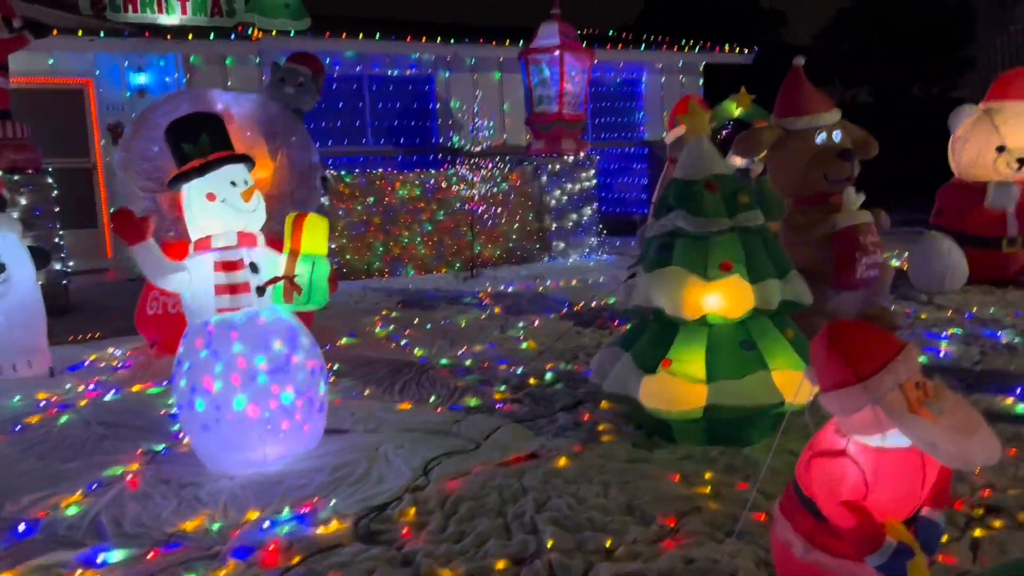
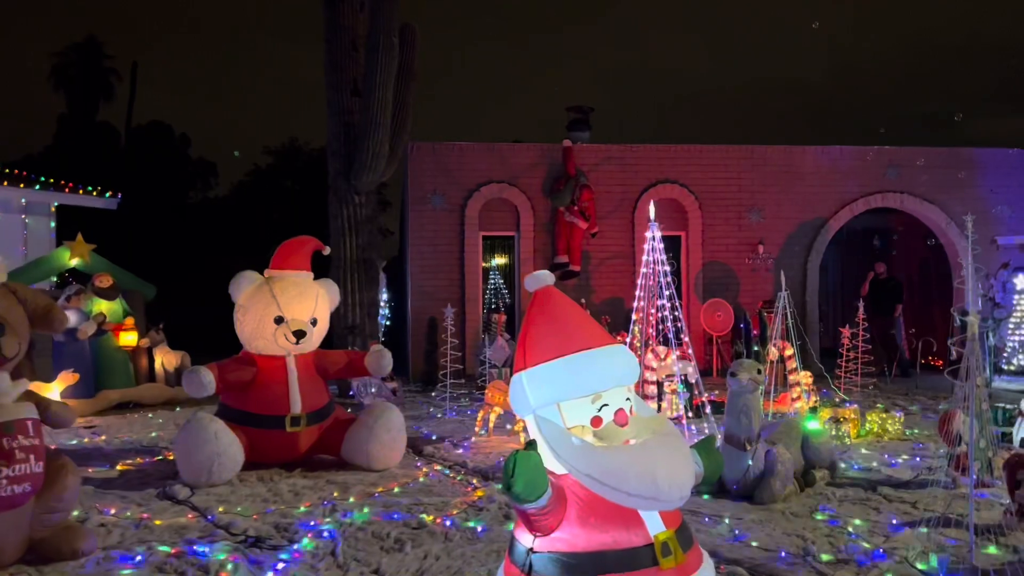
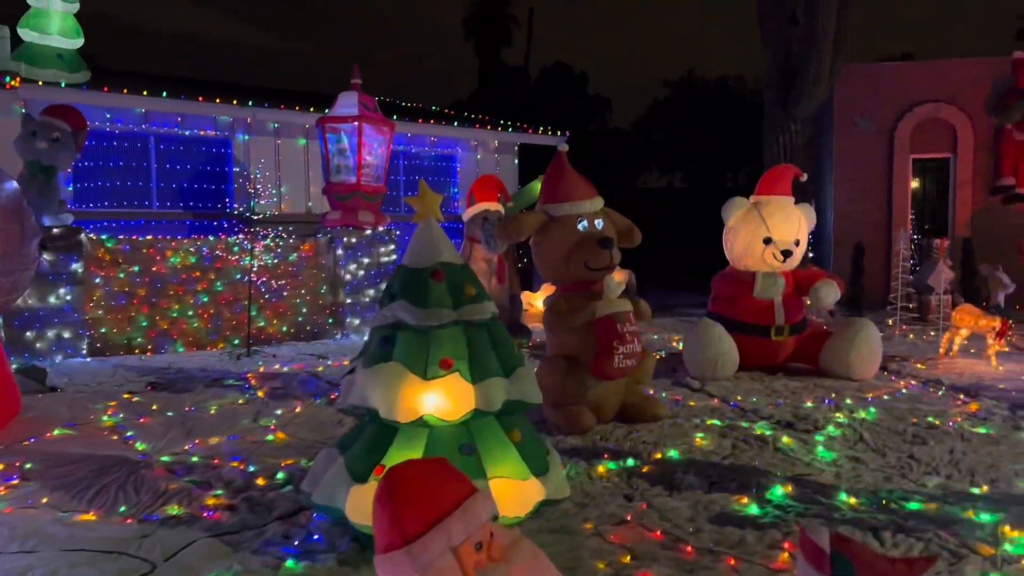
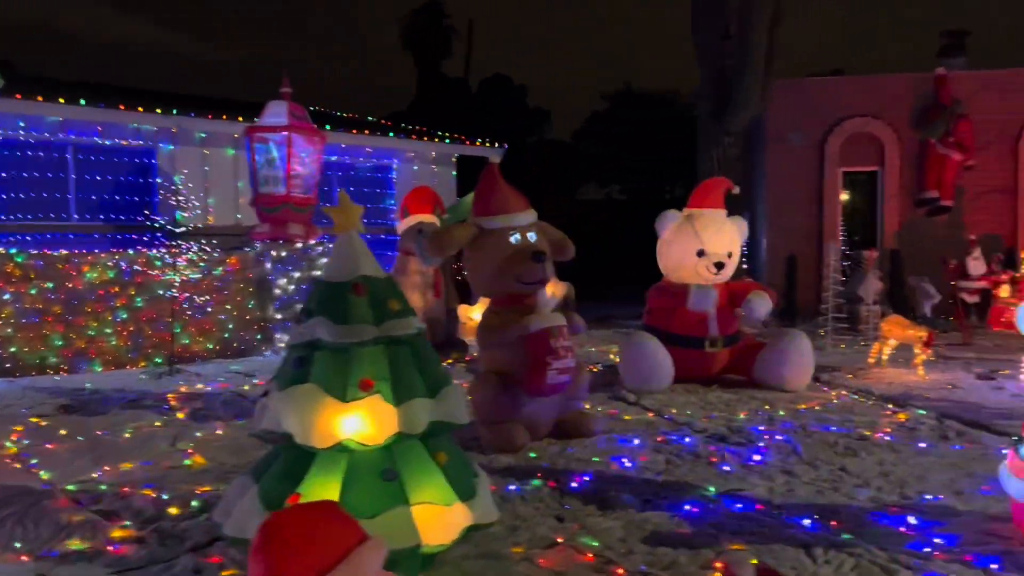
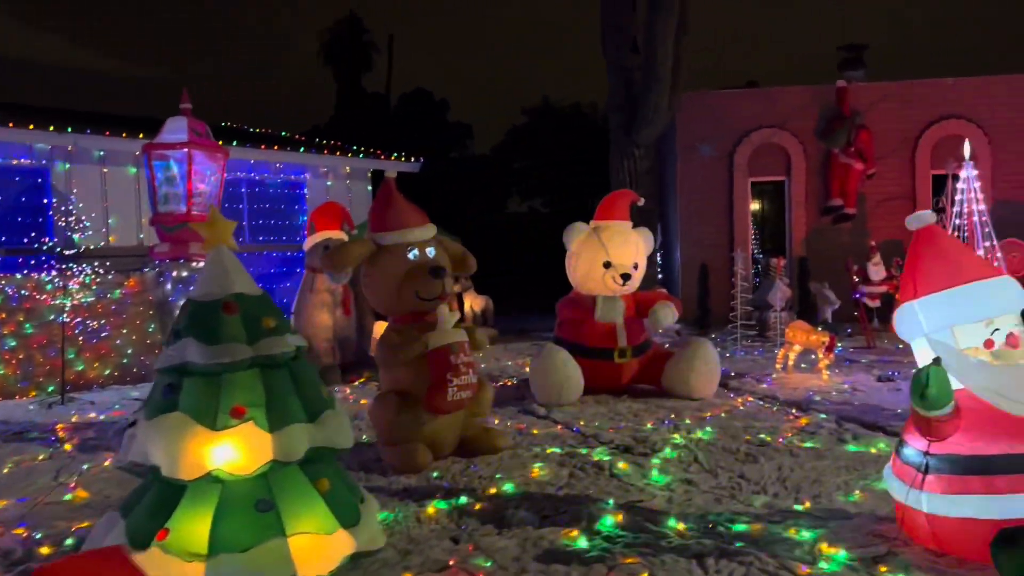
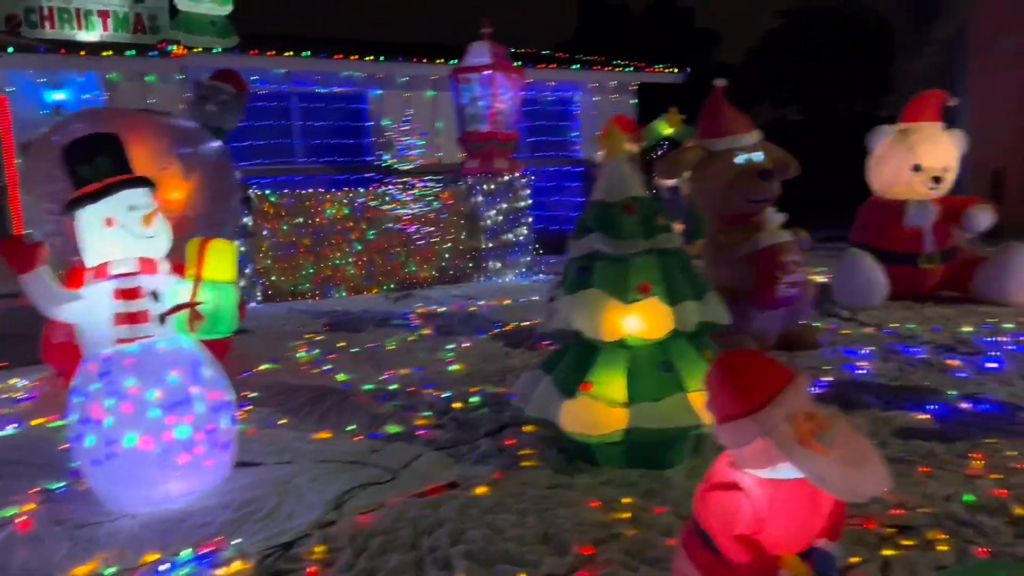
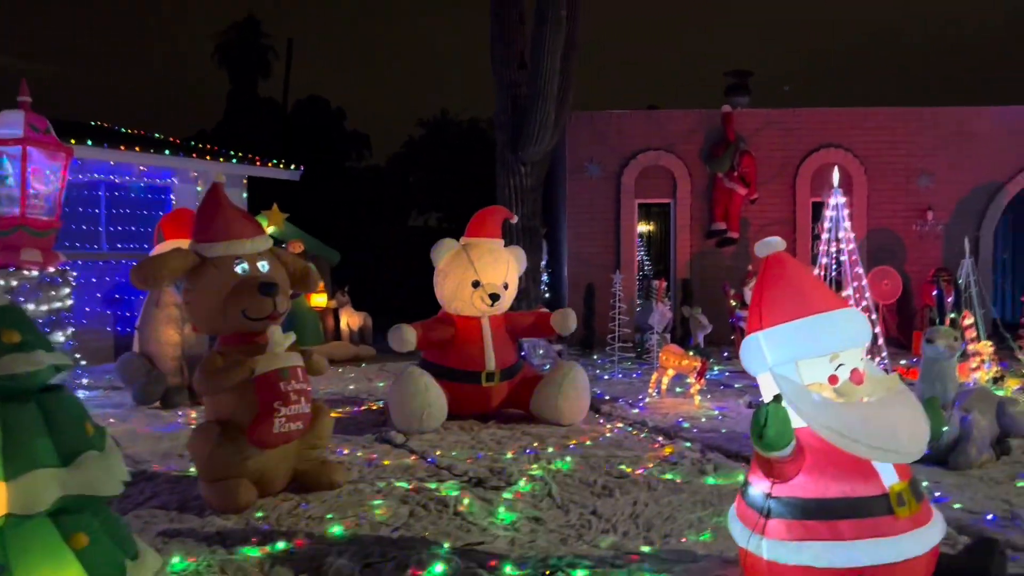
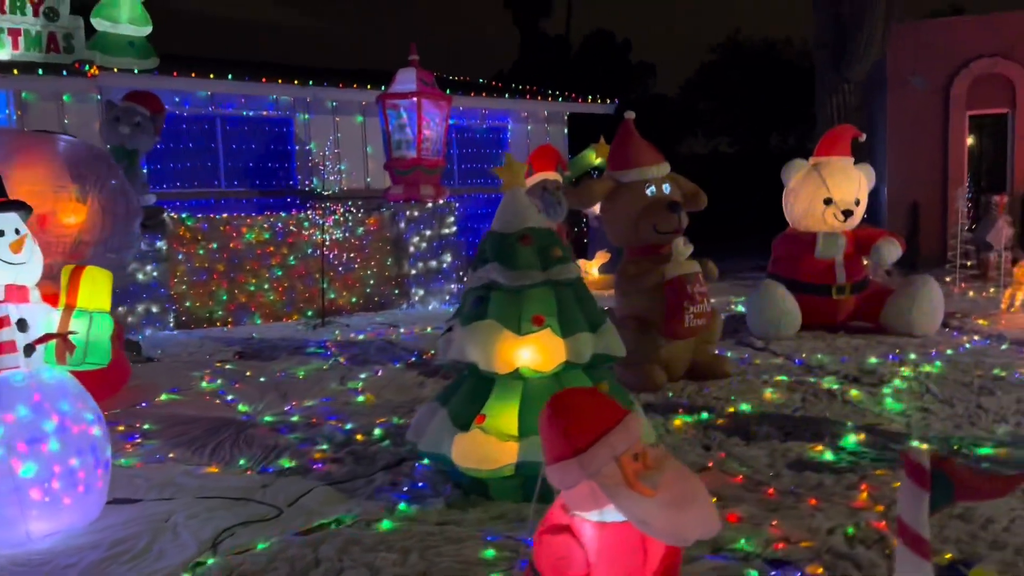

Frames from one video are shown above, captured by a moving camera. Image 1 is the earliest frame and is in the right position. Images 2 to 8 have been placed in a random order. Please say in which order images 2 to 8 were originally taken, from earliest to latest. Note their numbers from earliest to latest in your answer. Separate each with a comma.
6, 8, 3, 4, 5, 7, 2
